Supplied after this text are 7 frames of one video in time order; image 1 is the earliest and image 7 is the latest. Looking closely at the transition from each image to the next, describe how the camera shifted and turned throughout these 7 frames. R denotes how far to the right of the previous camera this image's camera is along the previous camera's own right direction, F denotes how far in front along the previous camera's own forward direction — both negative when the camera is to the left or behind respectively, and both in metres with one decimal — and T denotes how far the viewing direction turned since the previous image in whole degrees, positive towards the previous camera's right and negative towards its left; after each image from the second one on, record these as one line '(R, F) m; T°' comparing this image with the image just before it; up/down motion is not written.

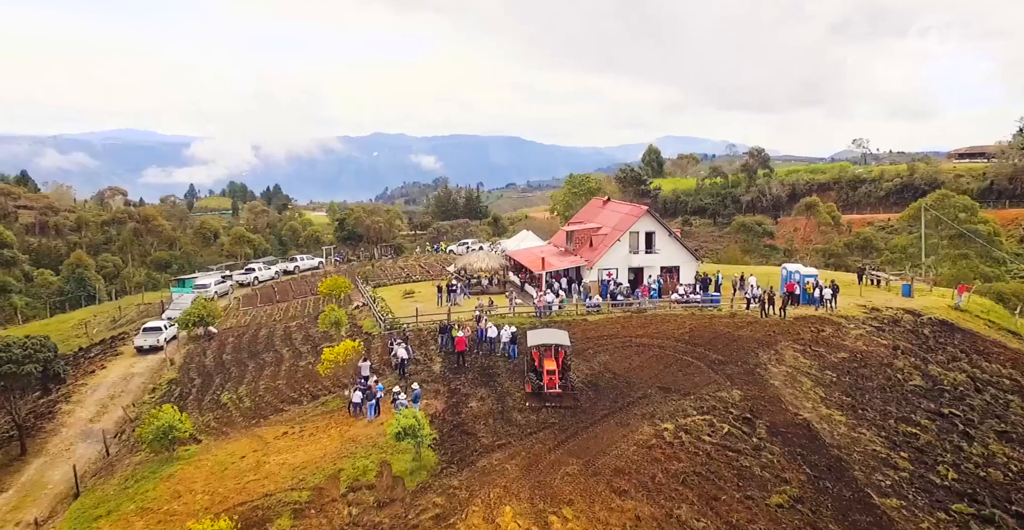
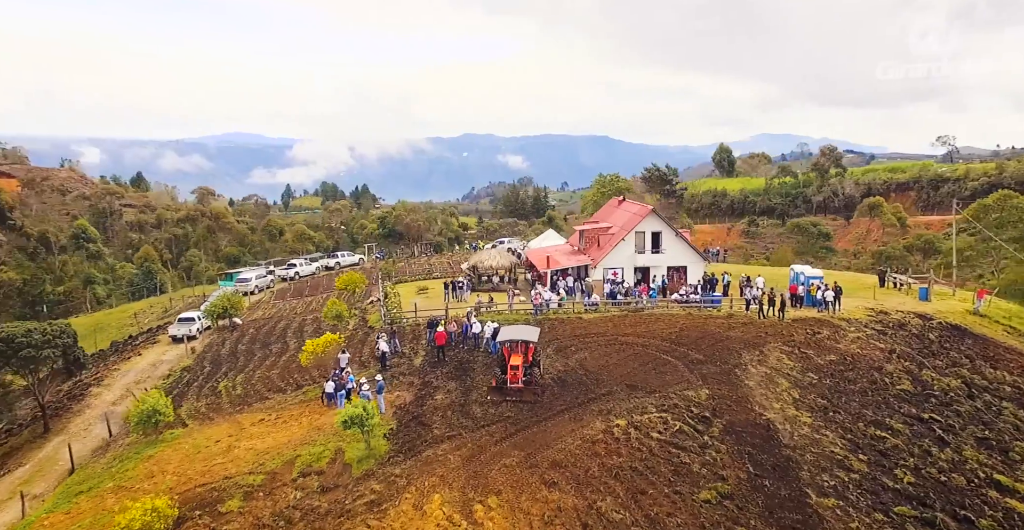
(+2.1, 0.0) m; -3°
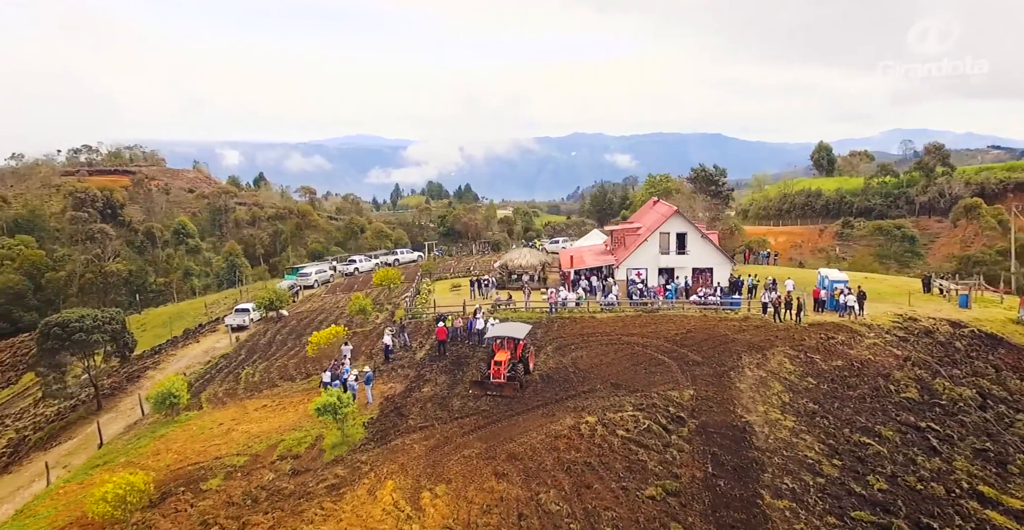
(+2.0, -0.2) m; -5°
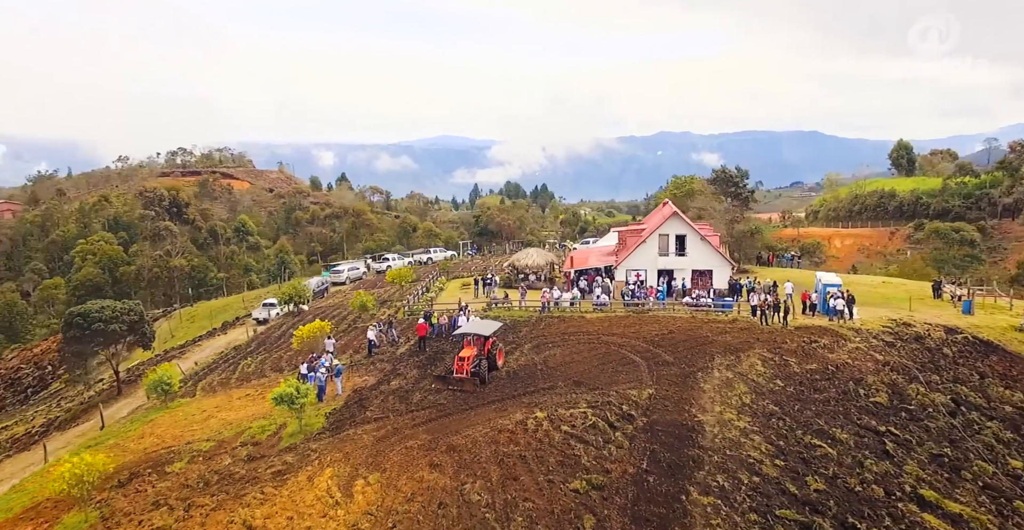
(+1.9, -0.3) m; -2°
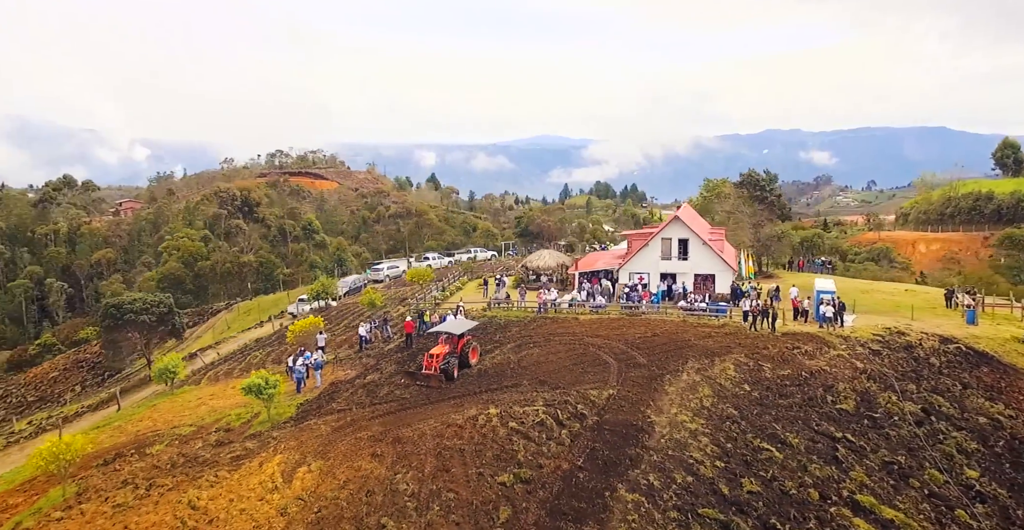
(+2.0, -0.5) m; -3°
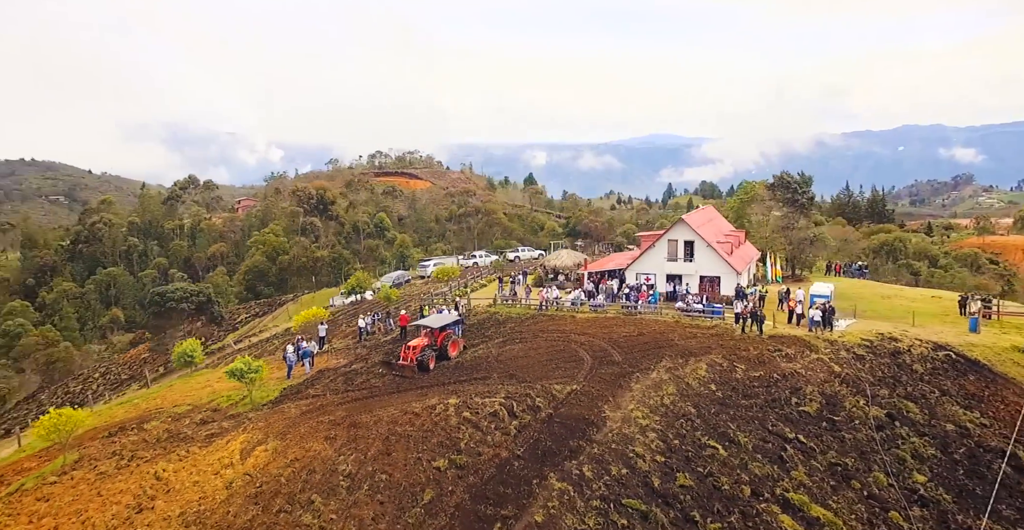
(+2.1, -0.8) m; -3°
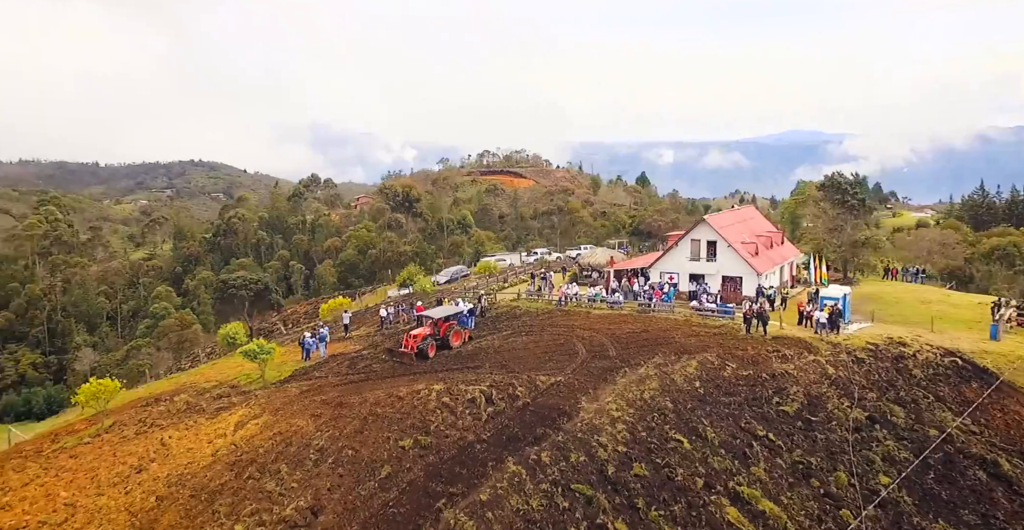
(+2.1, -1.0) m; -5°
